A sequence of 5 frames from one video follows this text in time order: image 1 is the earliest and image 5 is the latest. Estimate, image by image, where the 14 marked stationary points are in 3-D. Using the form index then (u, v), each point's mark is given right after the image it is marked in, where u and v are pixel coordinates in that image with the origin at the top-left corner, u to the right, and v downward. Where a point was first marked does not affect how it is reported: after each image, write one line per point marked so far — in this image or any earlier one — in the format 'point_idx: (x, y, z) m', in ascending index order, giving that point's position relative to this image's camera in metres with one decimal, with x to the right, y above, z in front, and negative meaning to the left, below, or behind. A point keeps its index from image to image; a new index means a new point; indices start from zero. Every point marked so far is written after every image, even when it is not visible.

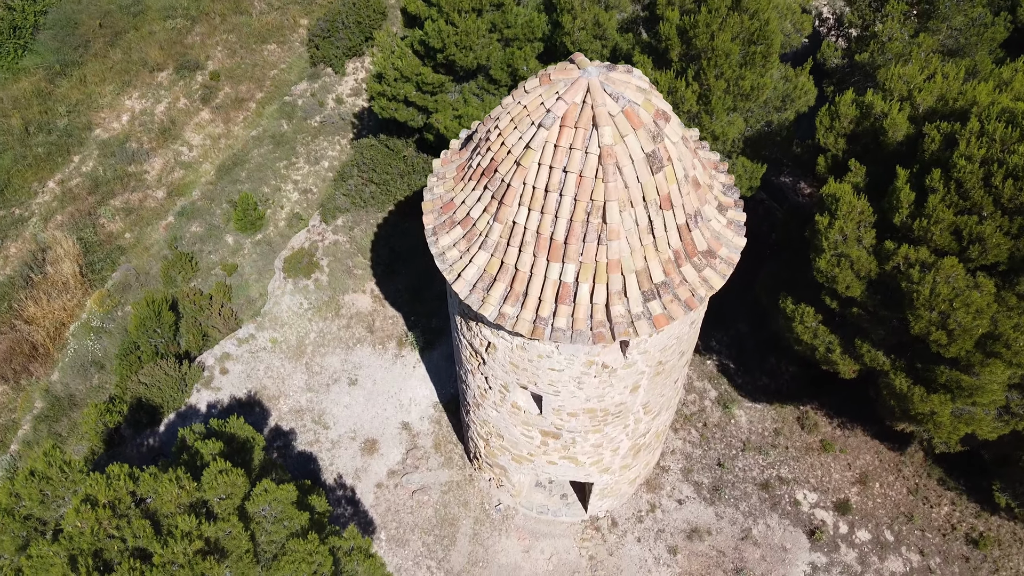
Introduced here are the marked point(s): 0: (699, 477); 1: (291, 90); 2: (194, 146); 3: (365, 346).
0: (+2.5, -2.5, +10.6) m
1: (-5.1, +4.6, +18.5) m
2: (-7.0, +3.0, +17.8) m
3: (-2.2, -0.9, +12.0) m
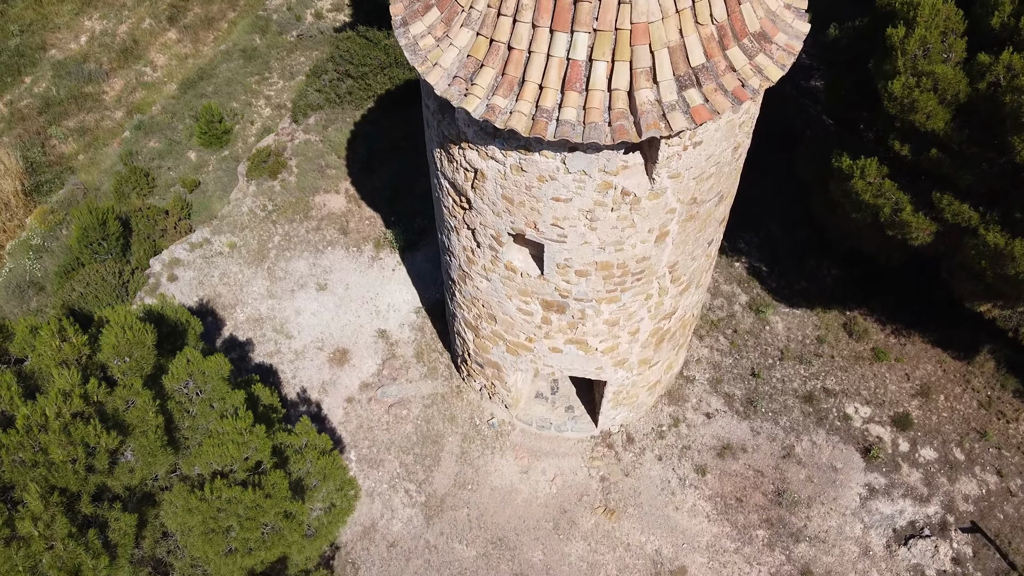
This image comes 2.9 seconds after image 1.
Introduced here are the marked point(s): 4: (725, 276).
0: (+2.4, -1.1, +8.9) m
1: (-5.1, +5.9, +16.8) m
2: (-7.0, +4.4, +16.1) m
3: (-2.2, +0.5, +10.3) m
4: (+2.7, +0.2, +10.0) m
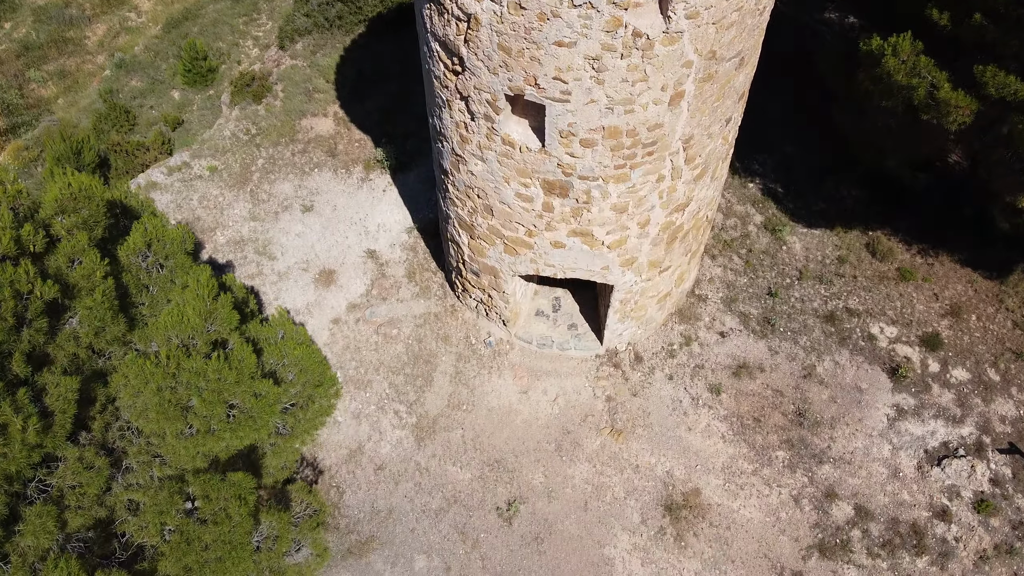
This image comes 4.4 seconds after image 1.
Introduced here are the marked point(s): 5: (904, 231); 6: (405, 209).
0: (+2.4, -0.2, +8.3) m
1: (-5.2, +6.8, +16.2) m
2: (-7.1, +5.3, +15.4) m
3: (-2.3, +1.4, +9.7) m
4: (+2.6, +1.1, +9.4) m
5: (+4.4, +0.6, +9.0) m
6: (-1.2, +0.9, +9.2) m
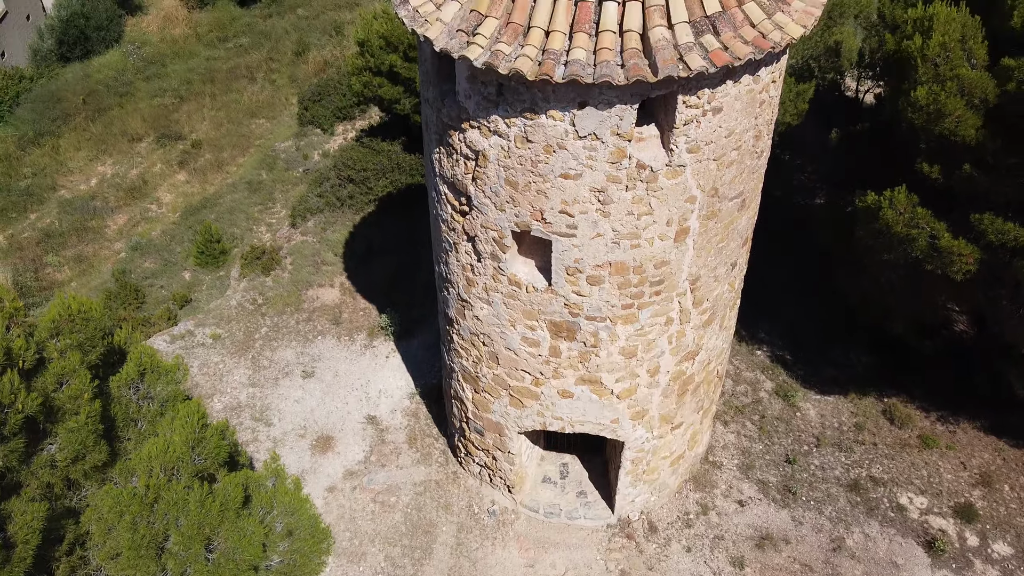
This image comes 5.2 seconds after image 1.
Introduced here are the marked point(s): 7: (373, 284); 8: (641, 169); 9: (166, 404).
0: (+2.4, -1.8, +7.9) m
1: (-5.1, +3.0, +17.3) m
2: (-7.0, +1.7, +16.2) m
3: (-2.2, -0.6, +9.6) m
4: (+2.7, -0.9, +9.2) m
5: (+4.4, -1.2, +8.8) m
6: (-1.2, -1.0, +9.0) m
7: (-1.8, 0.0, +10.4) m
8: (+0.8, +0.7, +5.0) m
9: (-2.3, -0.8, +5.3) m
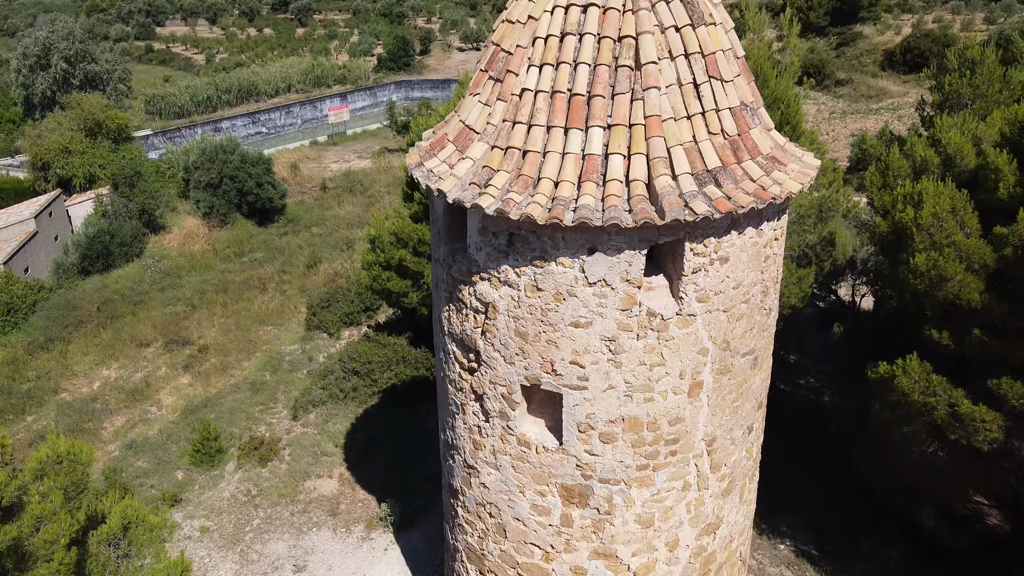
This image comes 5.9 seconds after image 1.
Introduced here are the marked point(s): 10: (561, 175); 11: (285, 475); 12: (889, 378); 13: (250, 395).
0: (+2.5, -3.4, +7.0) m
1: (-5.0, -1.4, +17.4) m
2: (-6.9, -2.3, +16.0) m
3: (-2.1, -2.7, +9.1) m
4: (+2.8, -2.9, +8.6) m
5: (+4.5, -3.1, +8.1) m
6: (-1.1, -2.9, +8.4) m
7: (-1.7, -2.3, +10.0) m
8: (+0.9, -0.2, +4.9) m
9: (-2.2, -1.7, +4.9) m
10: (+0.3, +0.7, +4.8) m
11: (-2.8, -2.3, +10.1) m
12: (+3.2, -0.8, +6.8) m
13: (-5.0, -2.0, +15.3) m
